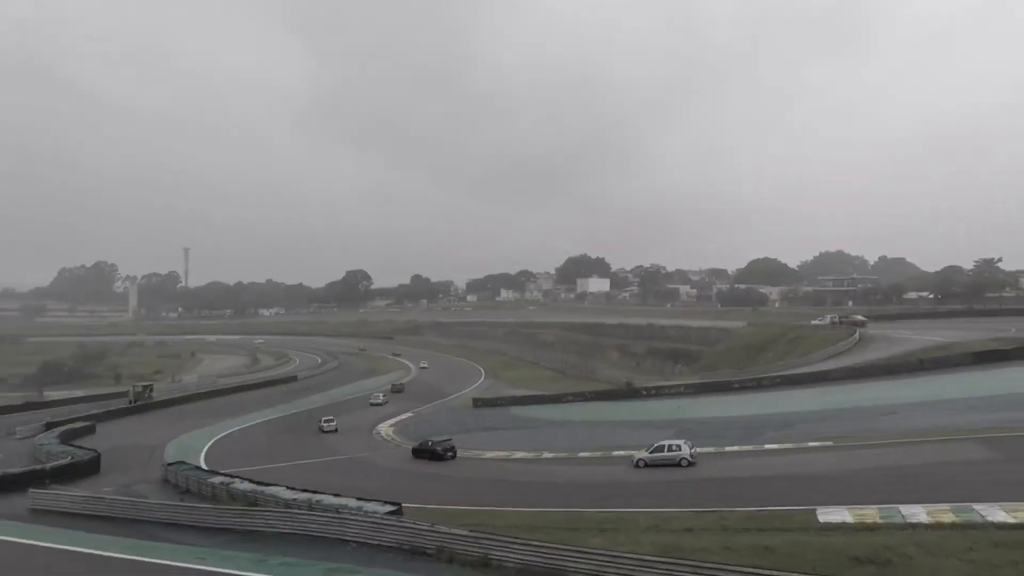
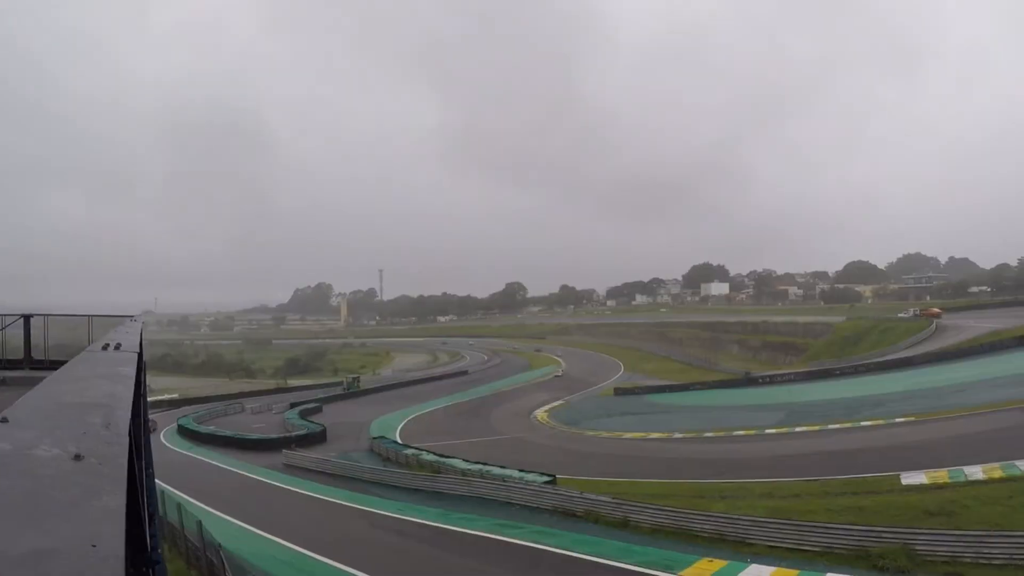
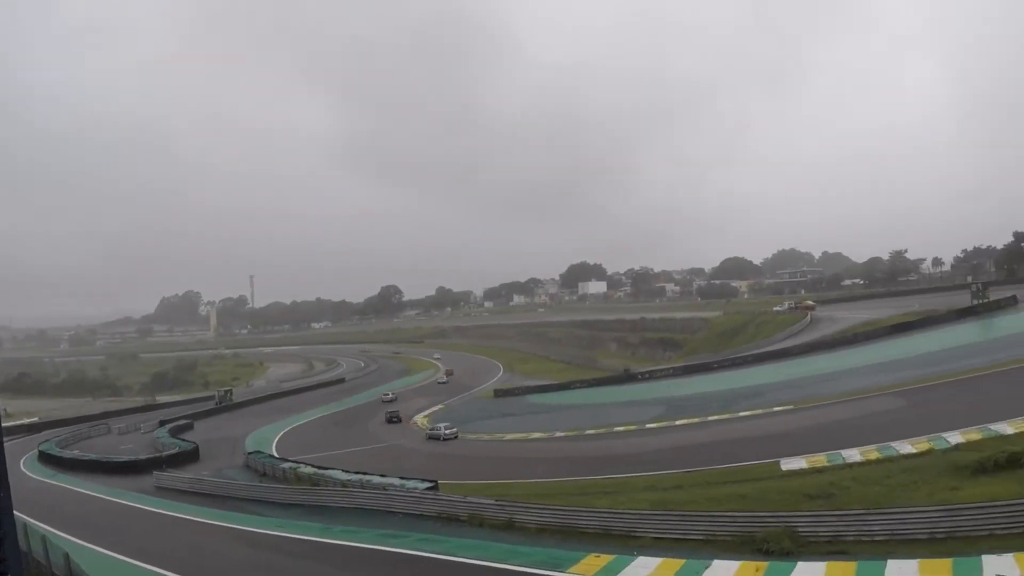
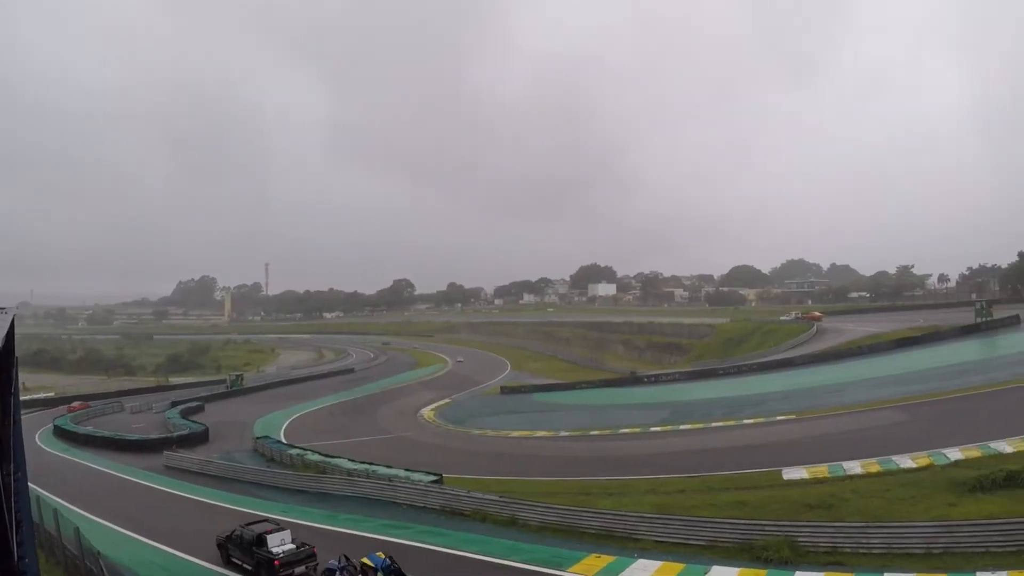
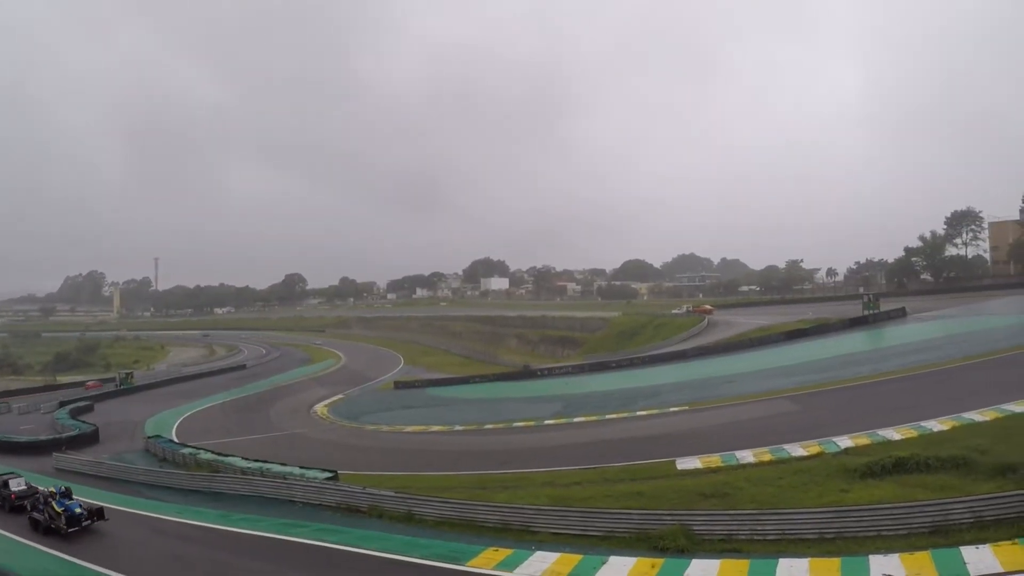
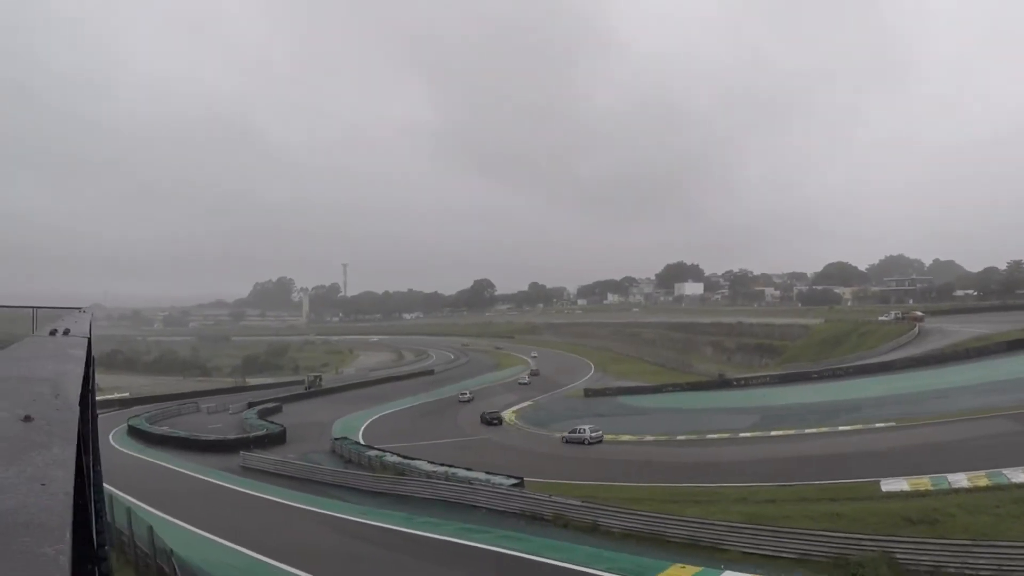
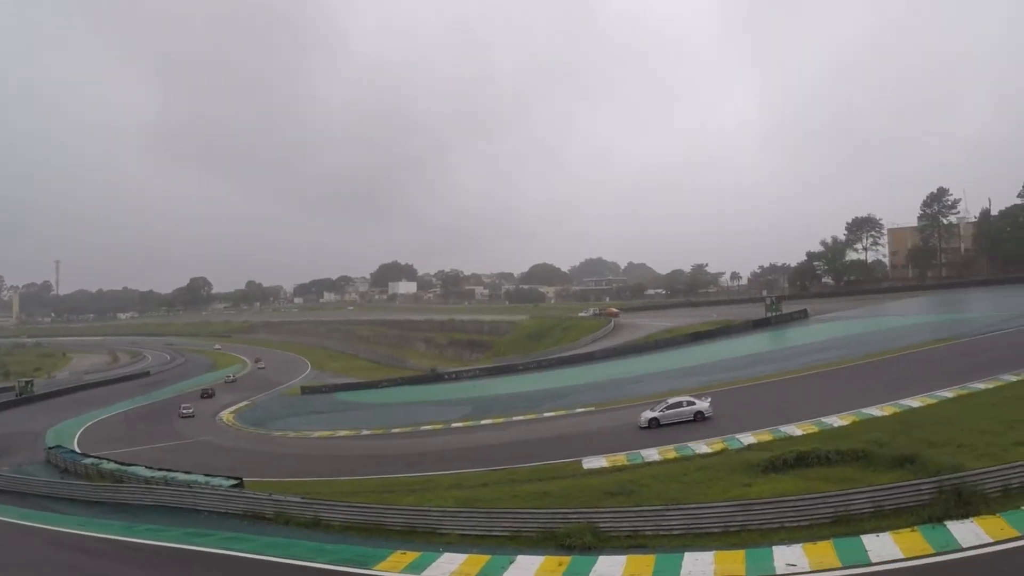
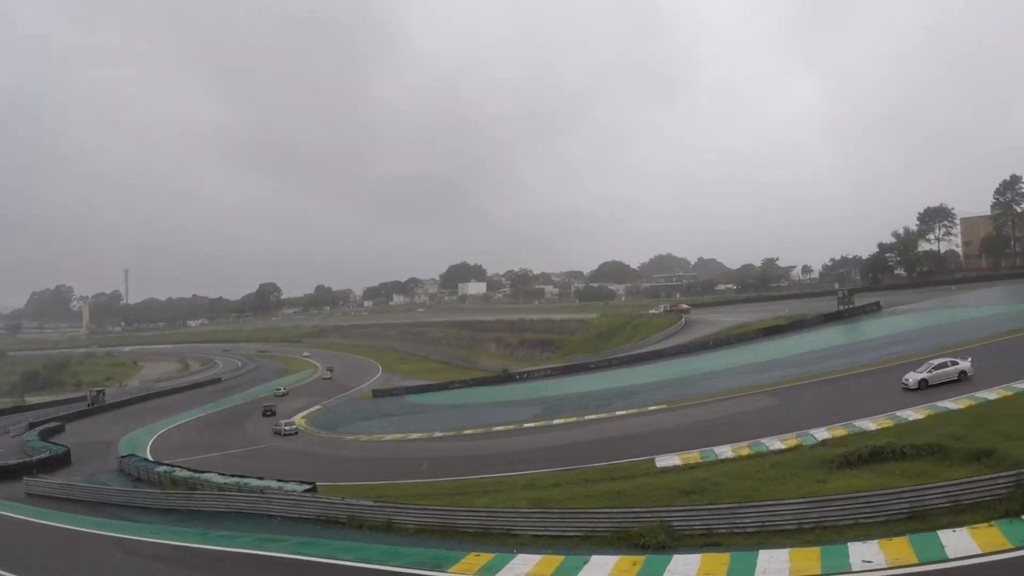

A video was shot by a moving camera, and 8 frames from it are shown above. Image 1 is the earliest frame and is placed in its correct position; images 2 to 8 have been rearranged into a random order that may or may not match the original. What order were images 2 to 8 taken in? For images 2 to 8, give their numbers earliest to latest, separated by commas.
6, 3, 8, 7, 2, 4, 5
